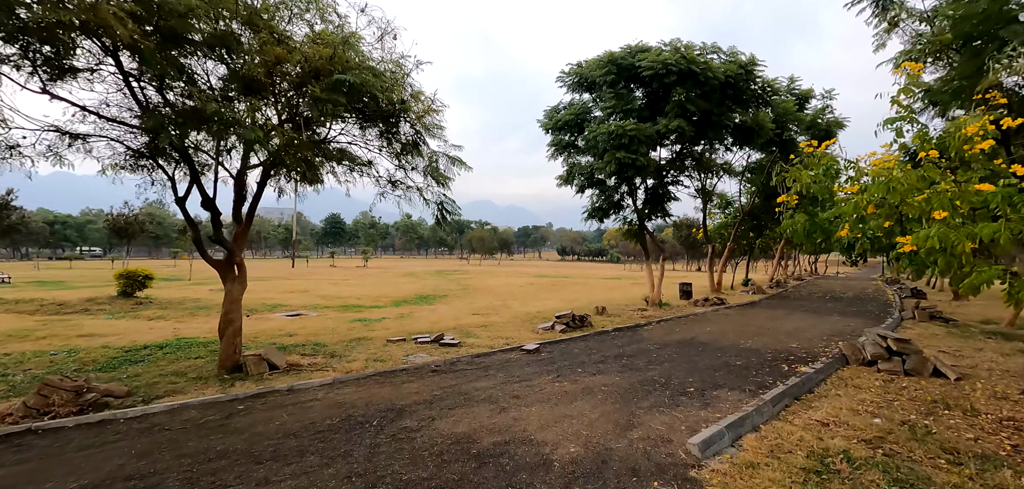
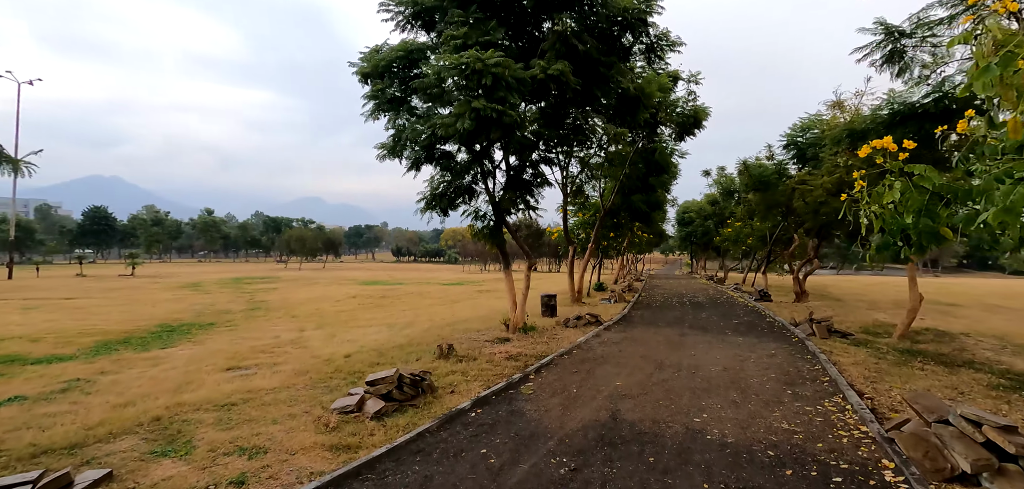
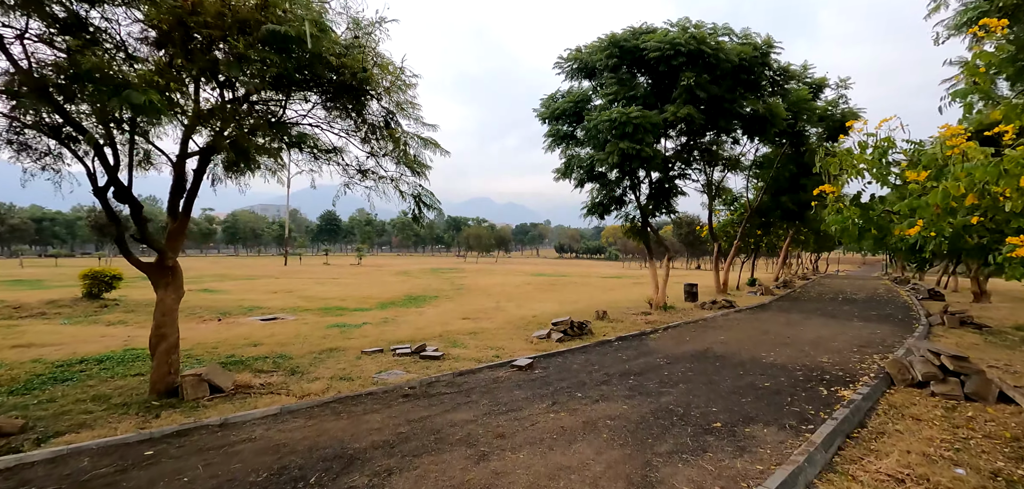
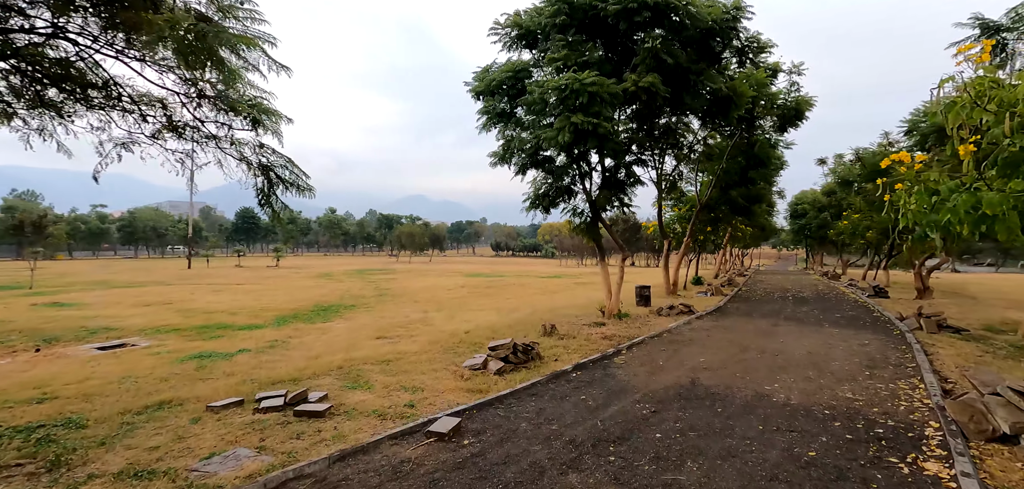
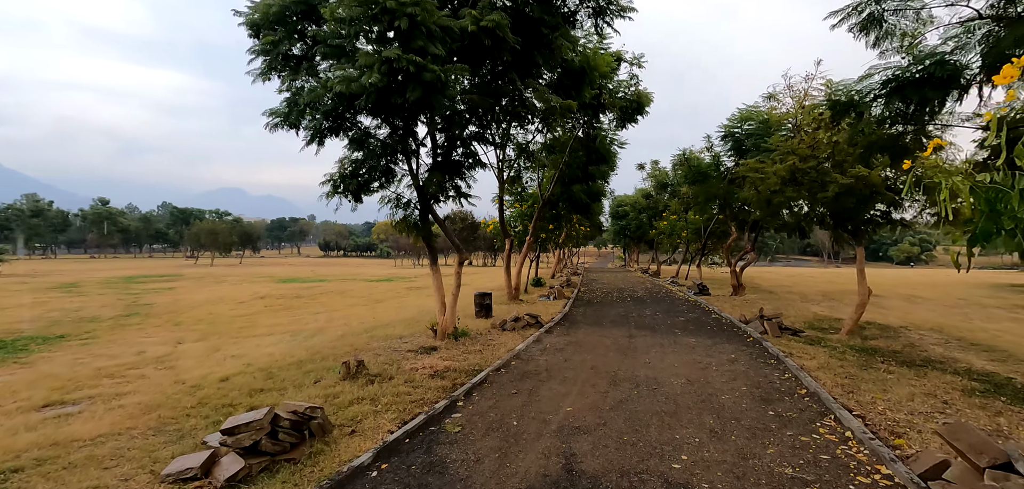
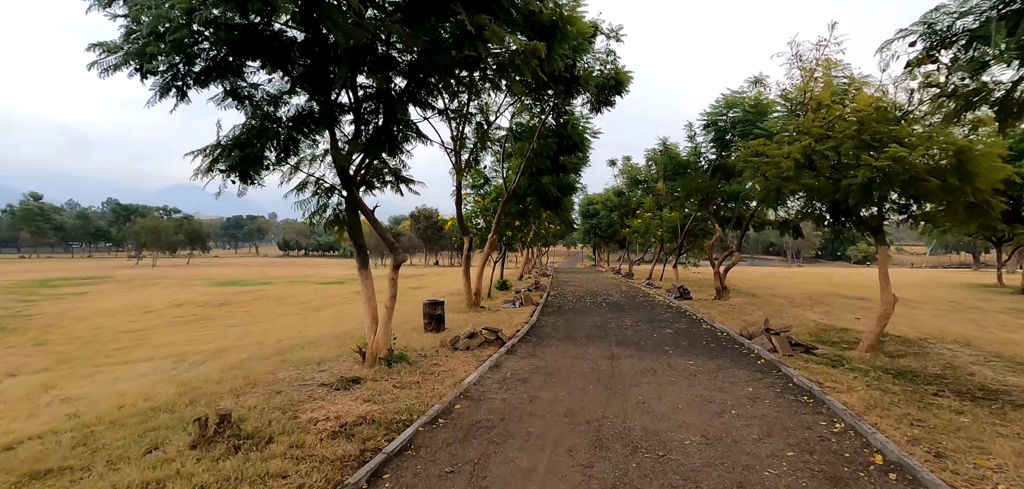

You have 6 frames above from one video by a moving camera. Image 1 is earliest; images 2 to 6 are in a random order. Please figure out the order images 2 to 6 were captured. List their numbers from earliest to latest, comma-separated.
3, 4, 2, 5, 6
